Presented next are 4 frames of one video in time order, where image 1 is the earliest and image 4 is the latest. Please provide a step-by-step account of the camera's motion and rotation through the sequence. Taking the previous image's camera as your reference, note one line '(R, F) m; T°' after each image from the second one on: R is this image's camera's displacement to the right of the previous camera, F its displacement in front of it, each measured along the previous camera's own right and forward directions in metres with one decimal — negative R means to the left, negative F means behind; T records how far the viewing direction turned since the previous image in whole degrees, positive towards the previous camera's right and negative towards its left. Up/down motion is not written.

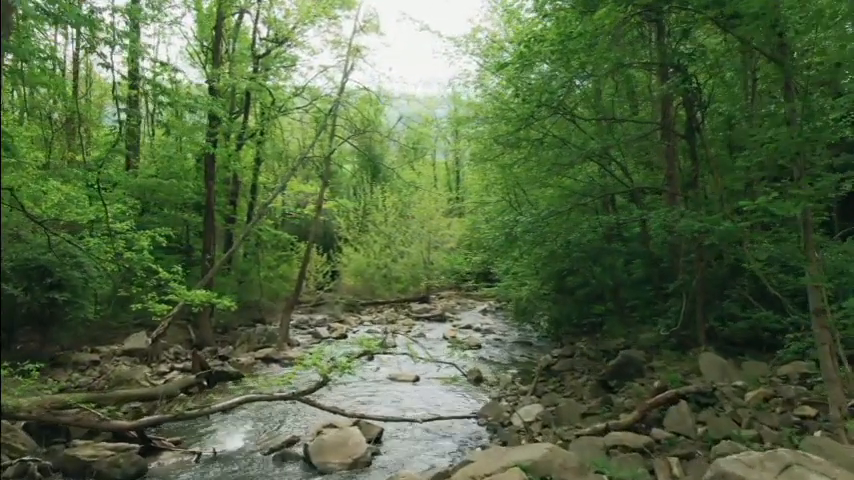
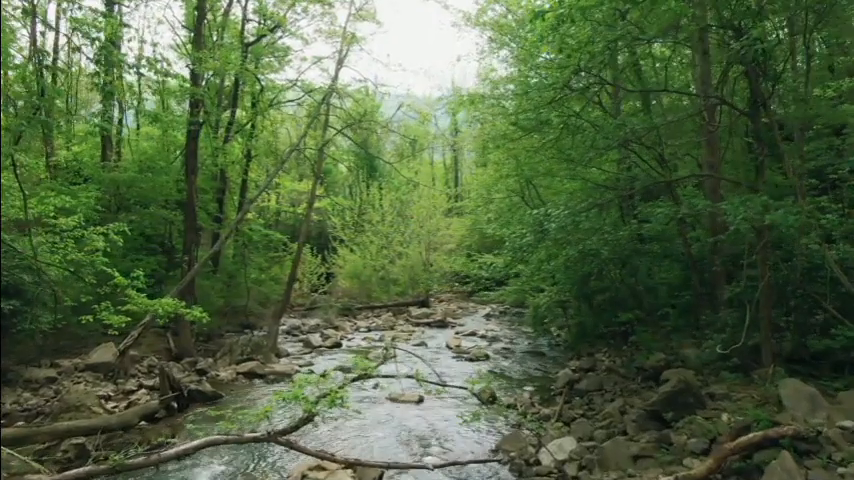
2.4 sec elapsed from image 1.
(-0.2, +1.7) m; 0°
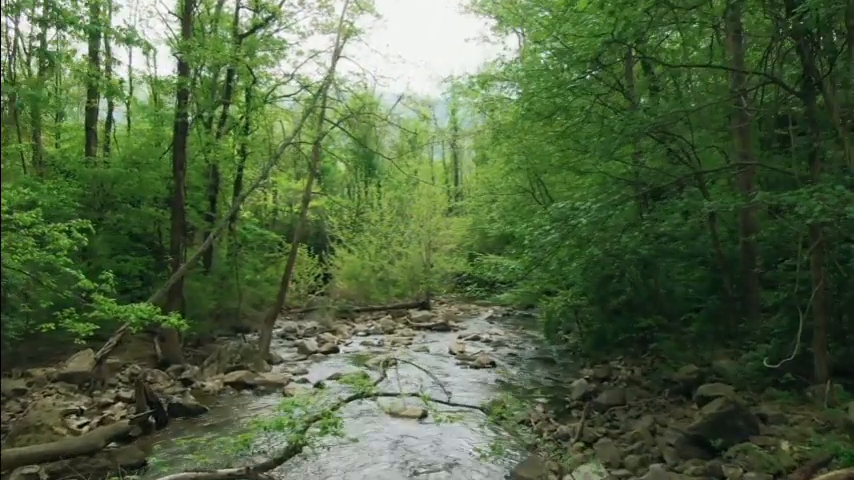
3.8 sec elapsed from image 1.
(-0.1, +1.0) m; 0°
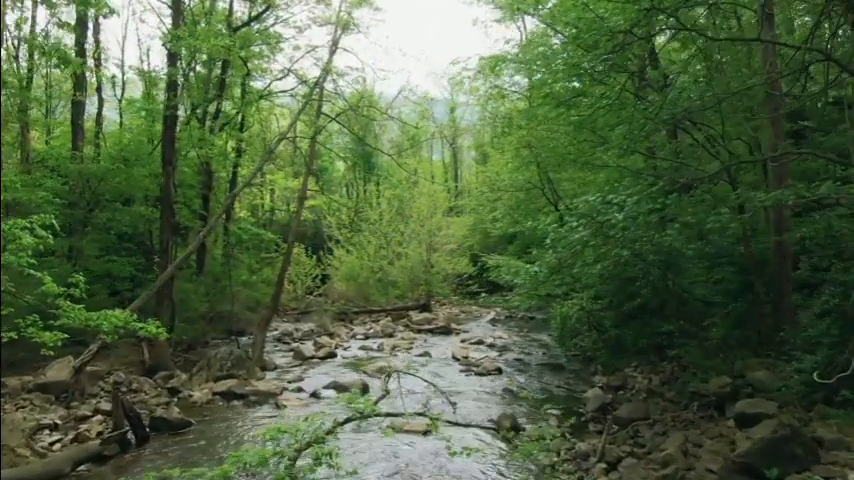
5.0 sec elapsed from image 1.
(-0.1, +0.8) m; 0°
